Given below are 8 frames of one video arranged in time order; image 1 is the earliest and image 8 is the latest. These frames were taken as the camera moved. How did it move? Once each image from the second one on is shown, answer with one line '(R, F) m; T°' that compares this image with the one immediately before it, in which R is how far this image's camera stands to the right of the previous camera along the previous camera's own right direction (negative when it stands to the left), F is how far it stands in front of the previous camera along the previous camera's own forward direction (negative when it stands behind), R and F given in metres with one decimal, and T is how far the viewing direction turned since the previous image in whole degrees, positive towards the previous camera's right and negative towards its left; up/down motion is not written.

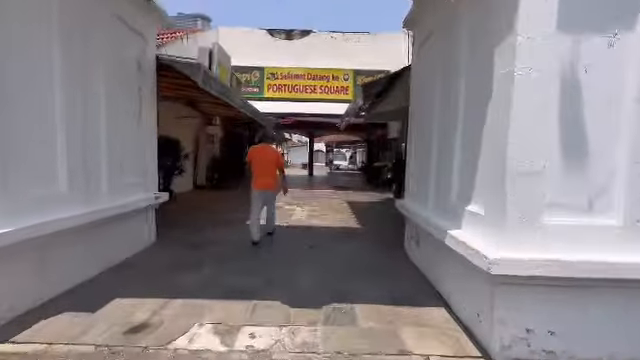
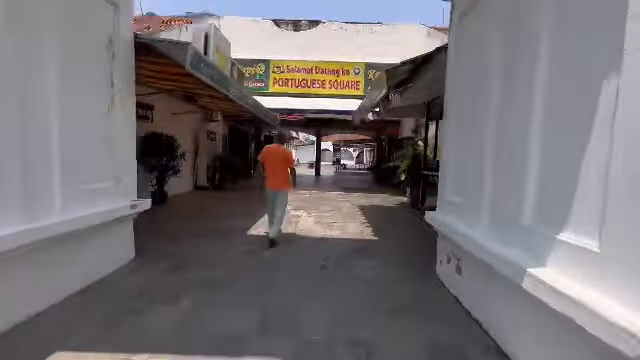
(-0.1, +1.2) m; -1°
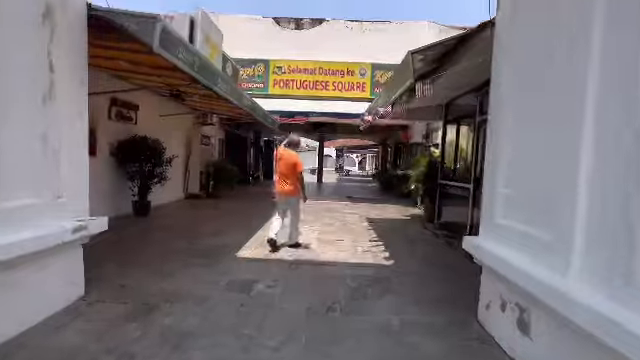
(-0.1, +1.3) m; 0°
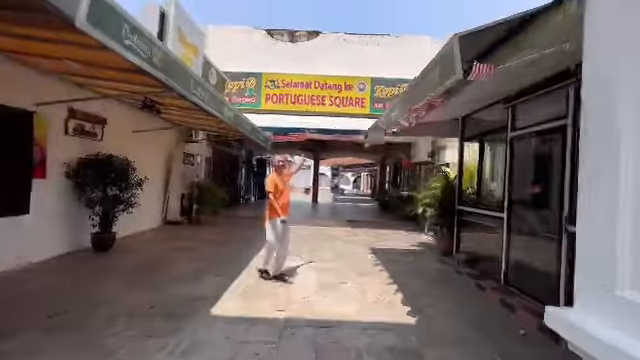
(-0.1, +1.4) m; +1°
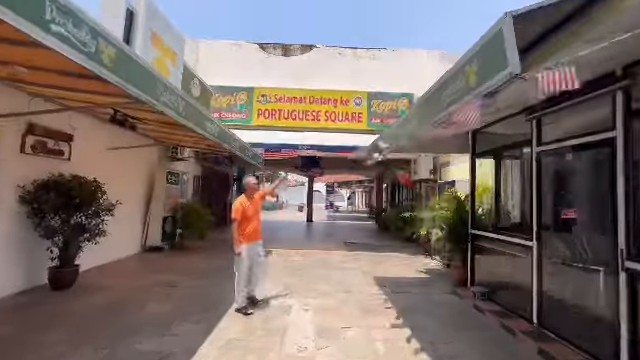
(-0.1, +0.9) m; +1°
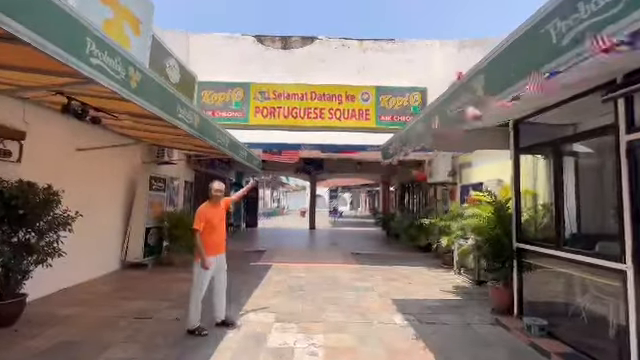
(-0.1, +1.4) m; 0°
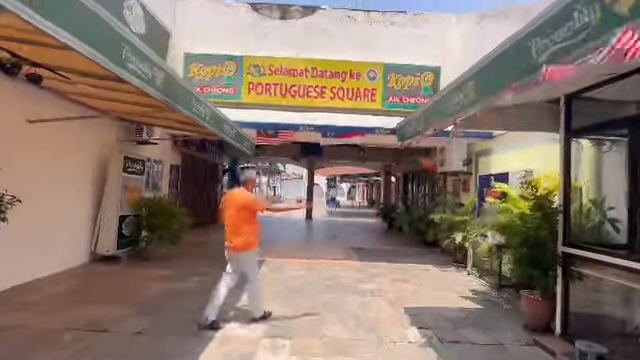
(-0.1, +1.2) m; +1°
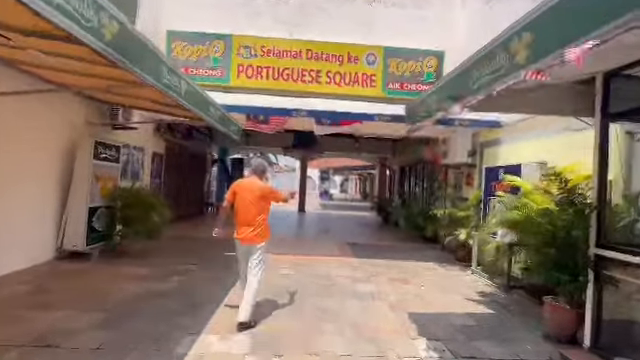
(-0.1, +0.8) m; +1°
